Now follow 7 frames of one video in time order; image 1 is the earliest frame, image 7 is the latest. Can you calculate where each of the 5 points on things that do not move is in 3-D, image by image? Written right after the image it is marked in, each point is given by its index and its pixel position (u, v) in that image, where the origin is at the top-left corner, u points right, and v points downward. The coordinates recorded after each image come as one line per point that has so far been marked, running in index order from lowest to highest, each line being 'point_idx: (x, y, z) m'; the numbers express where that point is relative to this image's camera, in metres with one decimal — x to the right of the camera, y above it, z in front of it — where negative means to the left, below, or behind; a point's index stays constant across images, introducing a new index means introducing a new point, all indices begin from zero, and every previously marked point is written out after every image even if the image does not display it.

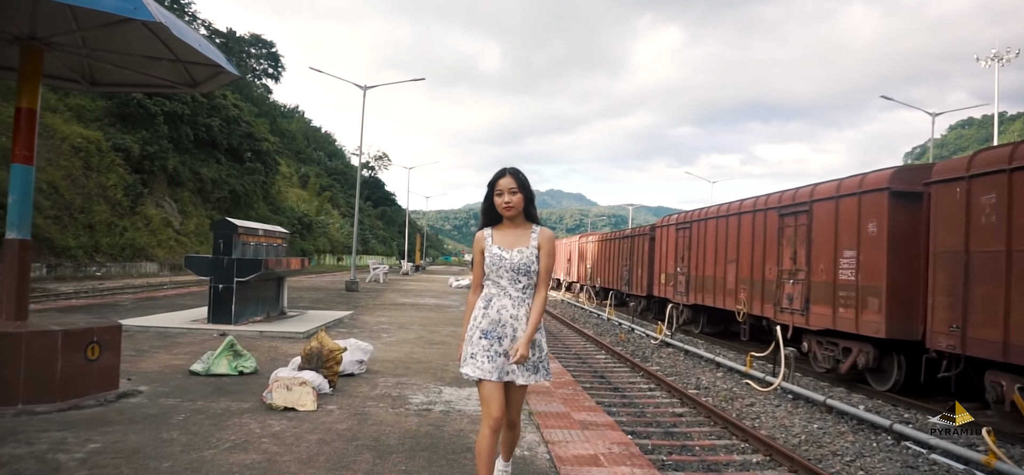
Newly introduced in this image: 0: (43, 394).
0: (-3.4, -1.1, +4.7) m
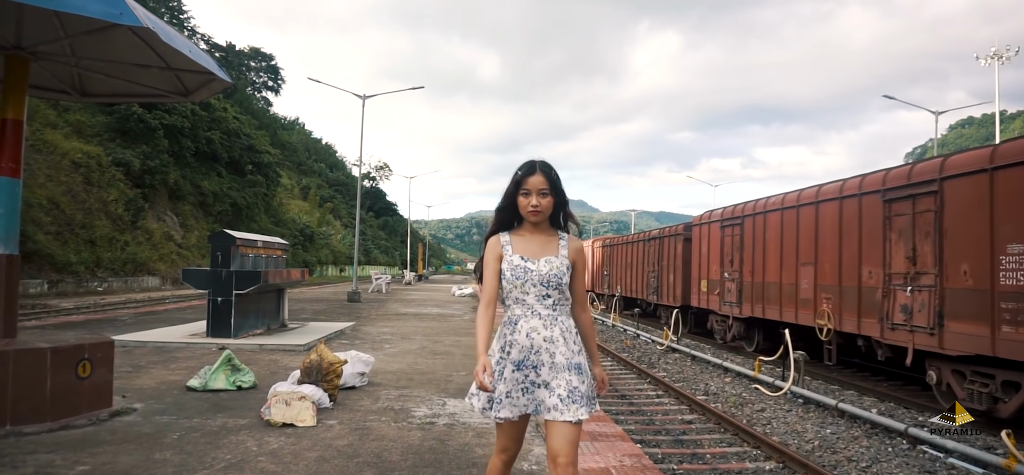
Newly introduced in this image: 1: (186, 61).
0: (-3.3, -1.2, +4.5) m
1: (-2.7, +1.5, +5.4) m
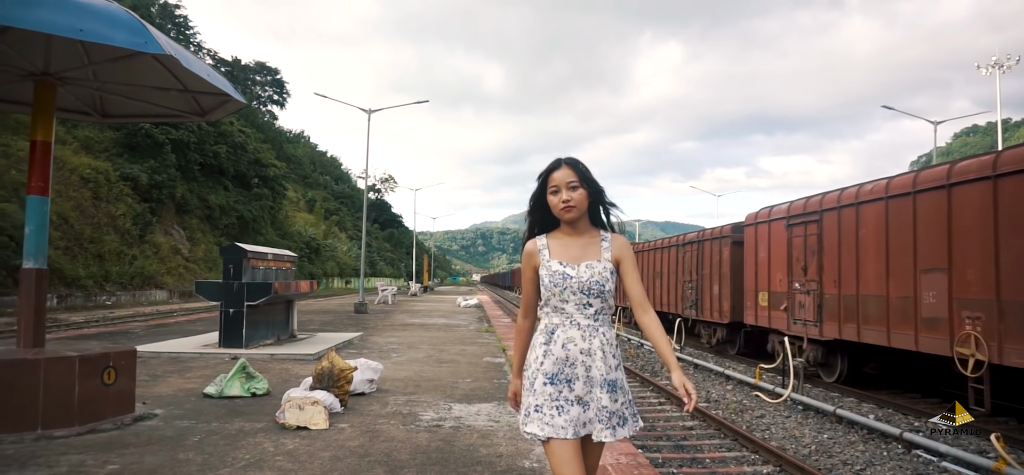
0: (-3.3, -1.3, +4.8) m
1: (-2.7, +1.4, +5.7) m
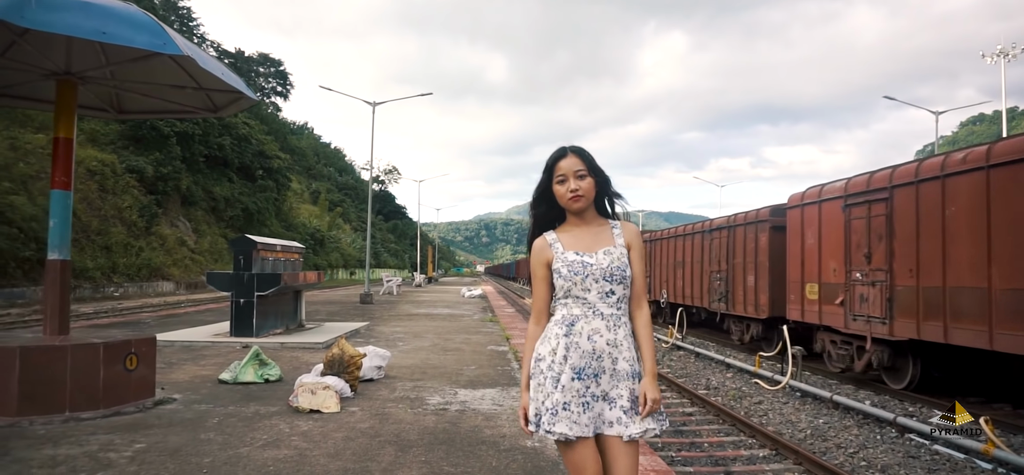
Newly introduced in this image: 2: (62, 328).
0: (-3.3, -1.3, +5.0) m
1: (-2.7, +1.4, +5.9) m
2: (-3.8, -0.8, +5.4) m
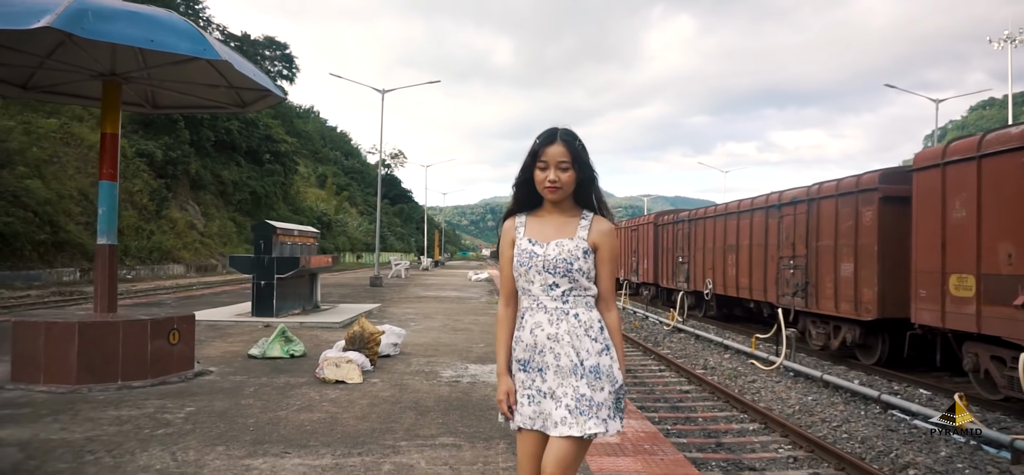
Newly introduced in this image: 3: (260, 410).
0: (-3.3, -1.2, +5.6) m
1: (-2.7, +1.6, +6.4) m
2: (-3.7, -0.6, +6.0) m
3: (-1.9, -1.3, +4.8) m
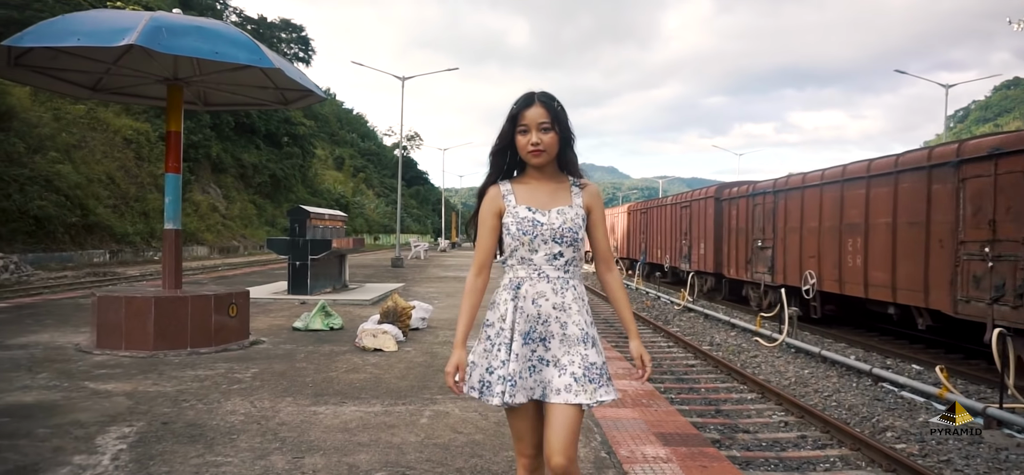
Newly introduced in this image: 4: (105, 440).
0: (-3.1, -1.0, +6.4) m
1: (-2.5, +1.7, +7.2) m
2: (-3.5, -0.5, +6.8) m
3: (-1.7, -1.2, +5.7) m
4: (-2.3, -1.1, +3.7) m
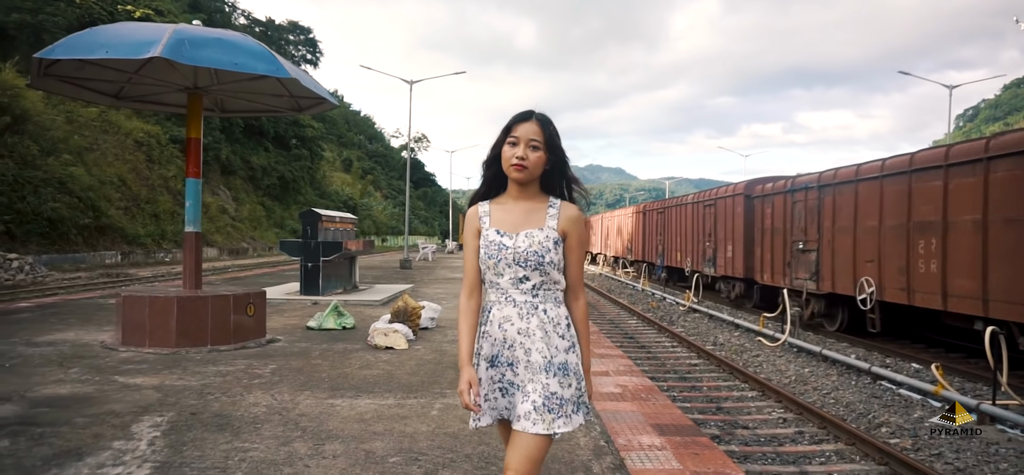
0: (-3.0, -1.1, +6.7) m
1: (-2.4, +1.7, +7.5) m
2: (-3.5, -0.5, +7.1) m
3: (-1.7, -1.2, +5.9) m
4: (-2.3, -1.2, +4.0) m
